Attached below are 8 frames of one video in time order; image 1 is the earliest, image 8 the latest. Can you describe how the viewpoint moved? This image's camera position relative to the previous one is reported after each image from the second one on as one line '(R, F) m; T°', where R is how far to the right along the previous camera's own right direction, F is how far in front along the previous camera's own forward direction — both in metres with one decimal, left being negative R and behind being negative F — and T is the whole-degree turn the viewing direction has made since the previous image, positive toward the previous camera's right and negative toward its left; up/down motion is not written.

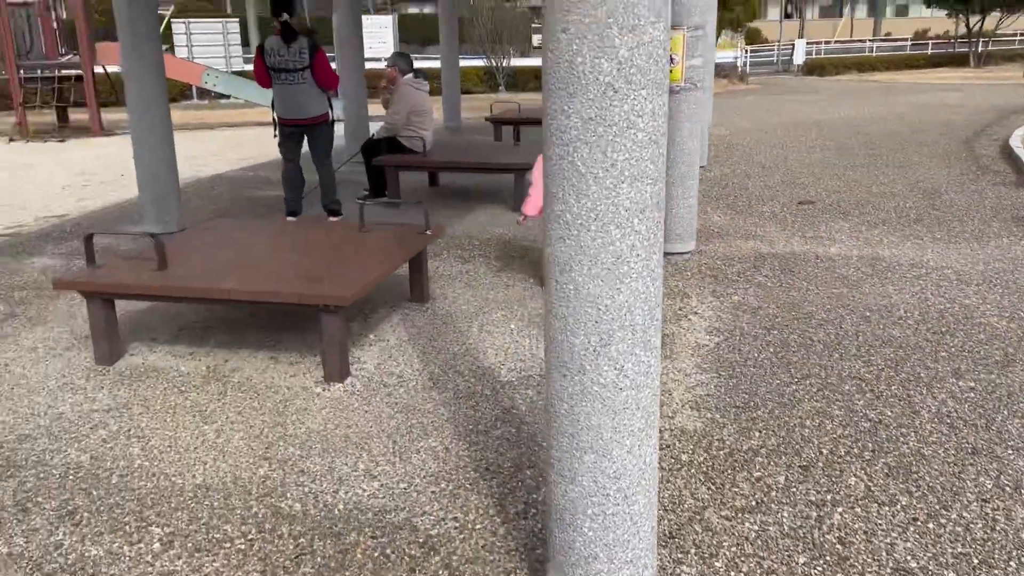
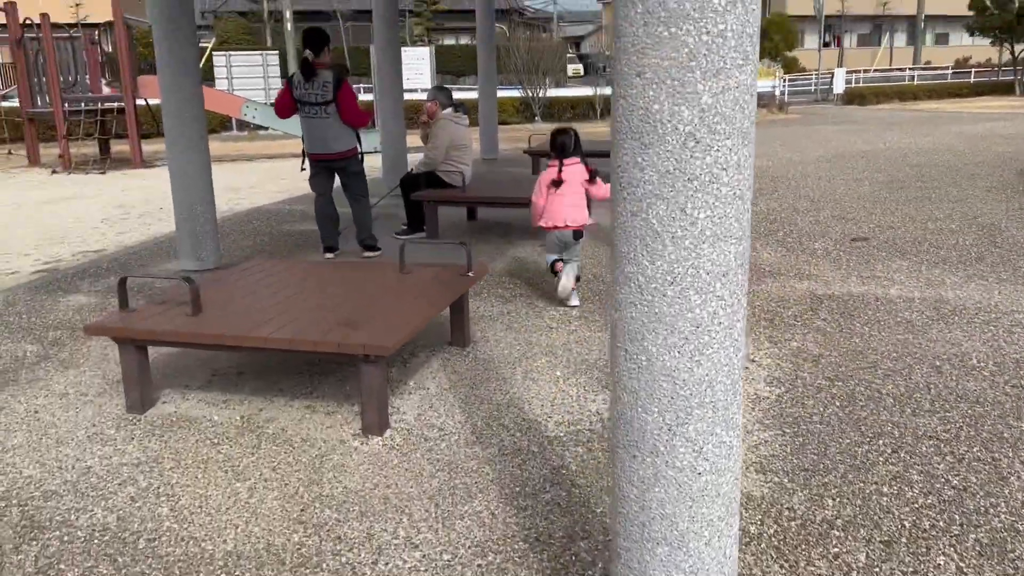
(-0.1, +0.2) m; -2°
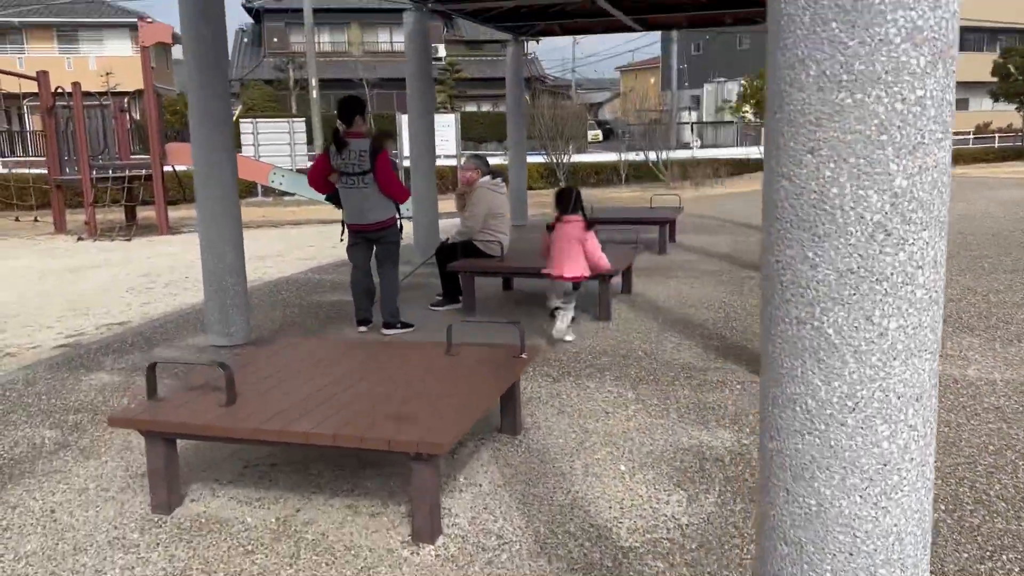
(-0.2, +0.3) m; -1°
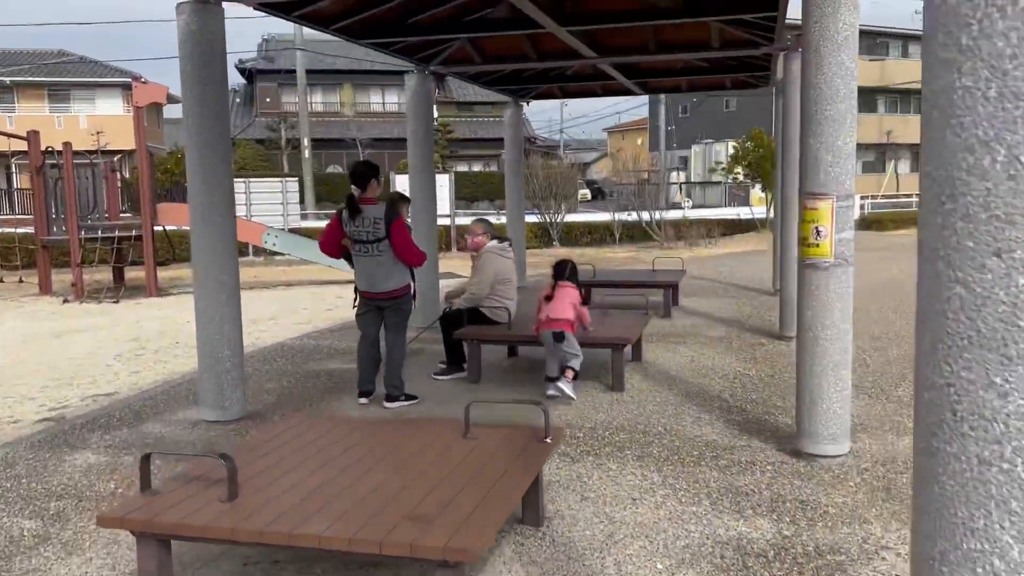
(-0.2, +0.2) m; +1°
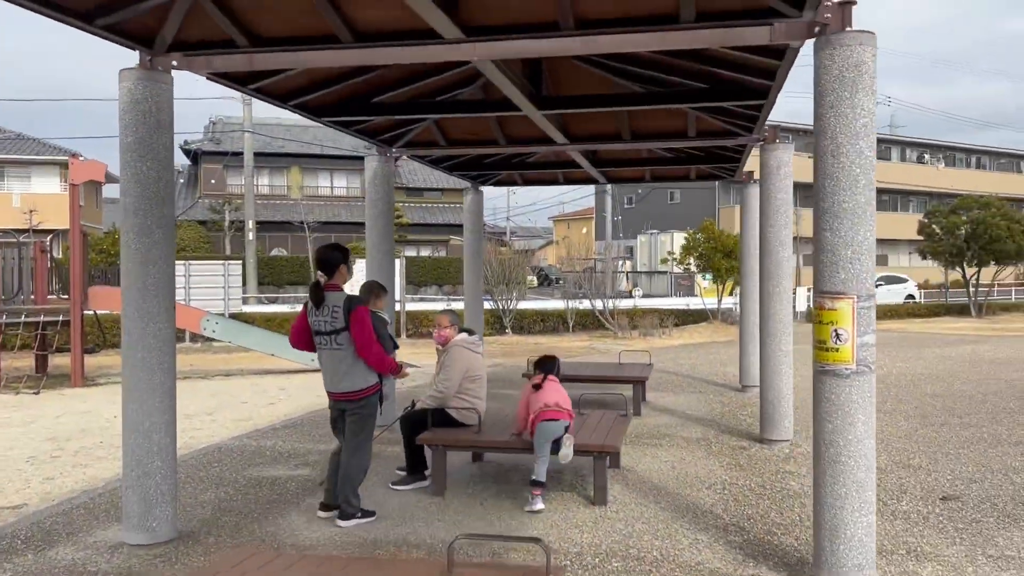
(-0.2, +0.5) m; +4°
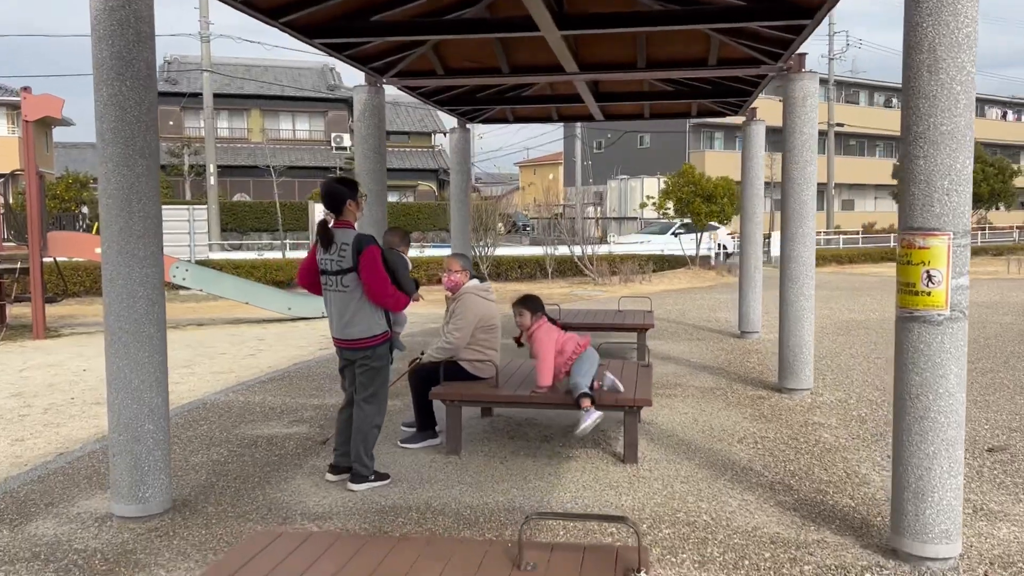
(-0.4, +0.5) m; +3°
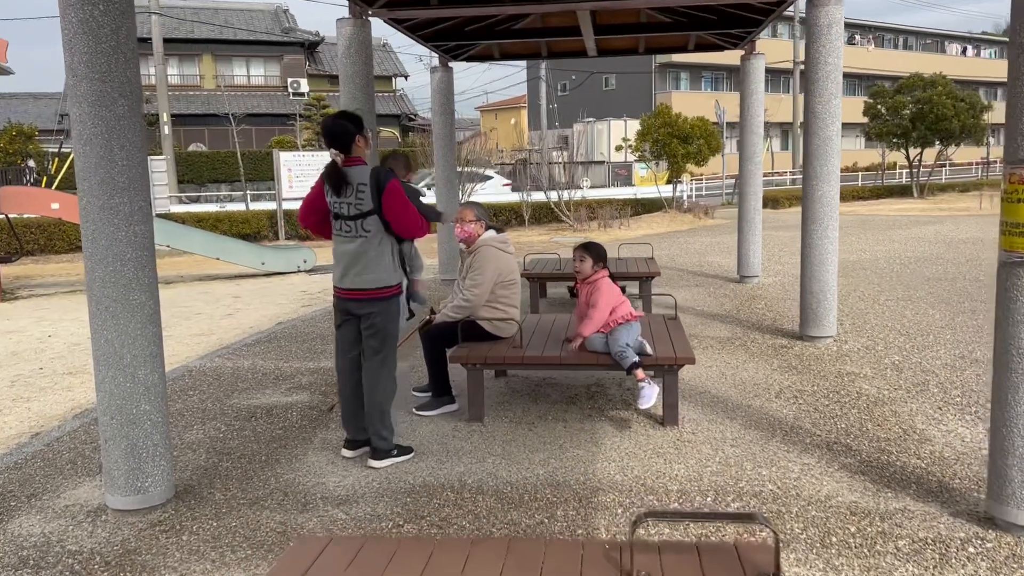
(-0.4, +0.5) m; +3°
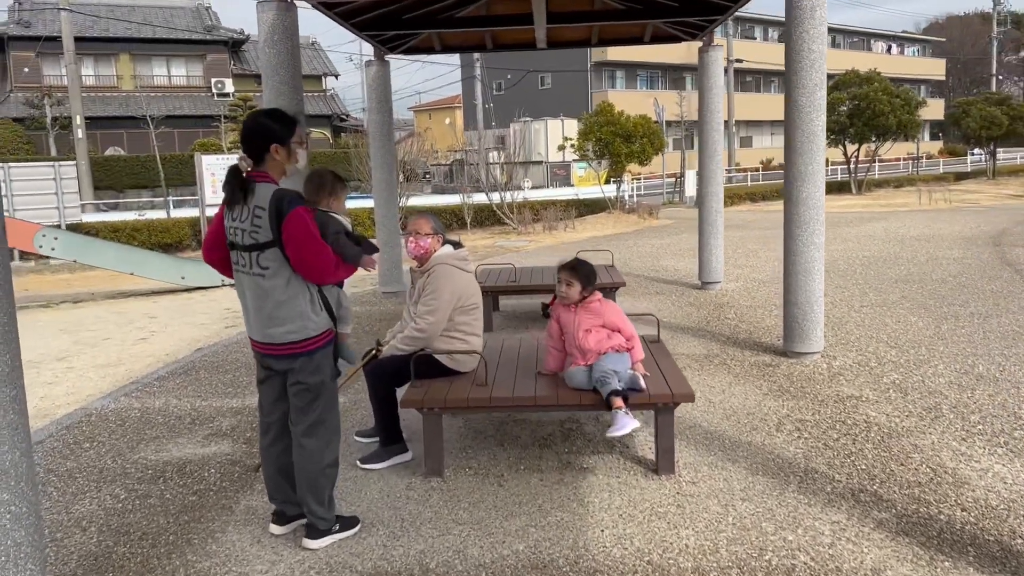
(-0.1, +0.8) m; +4°
